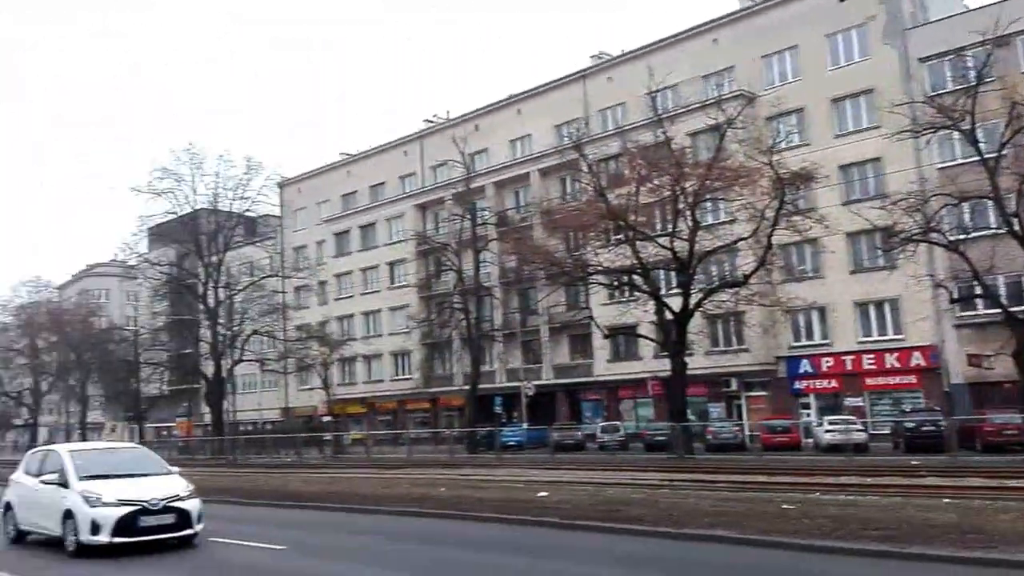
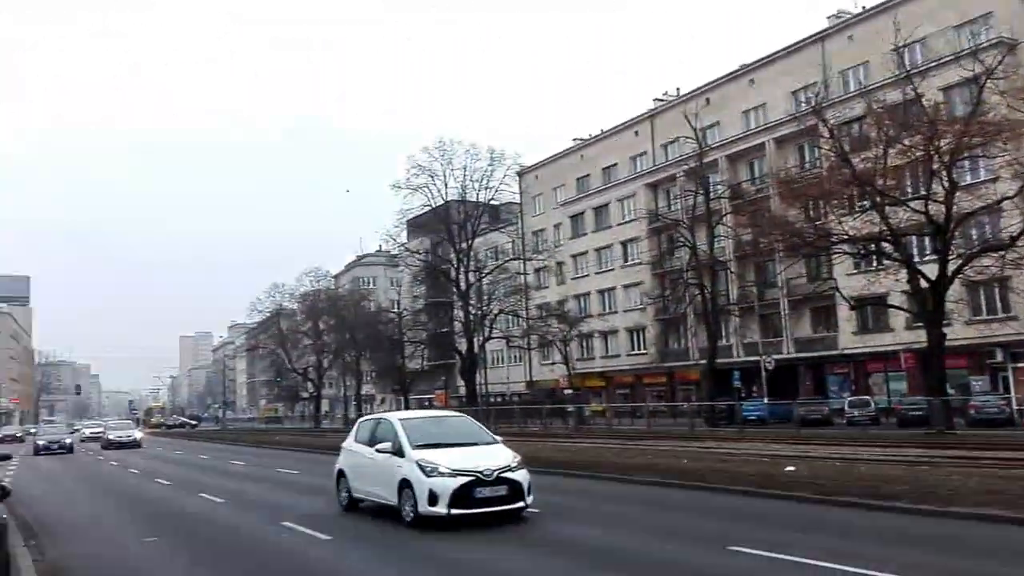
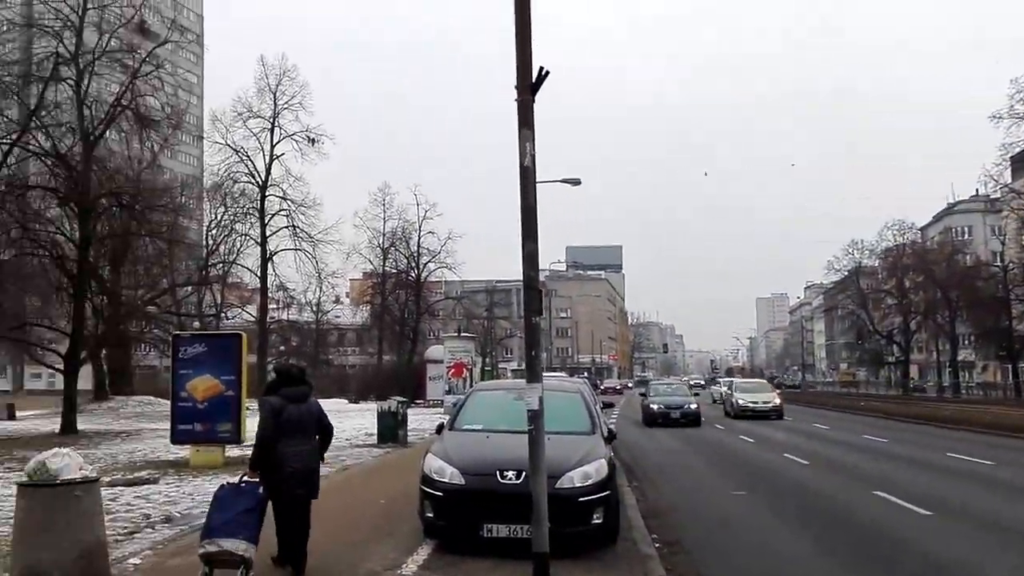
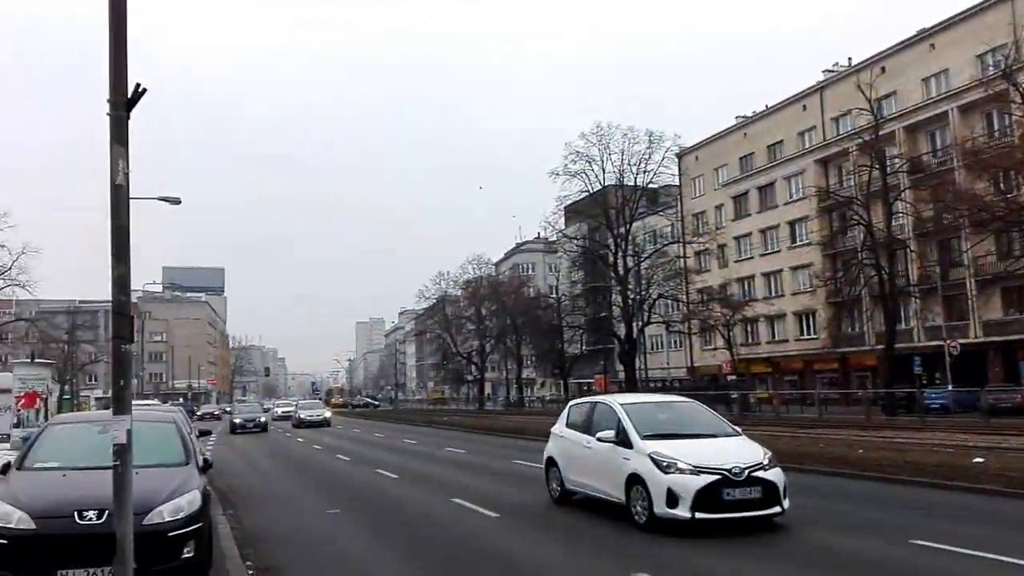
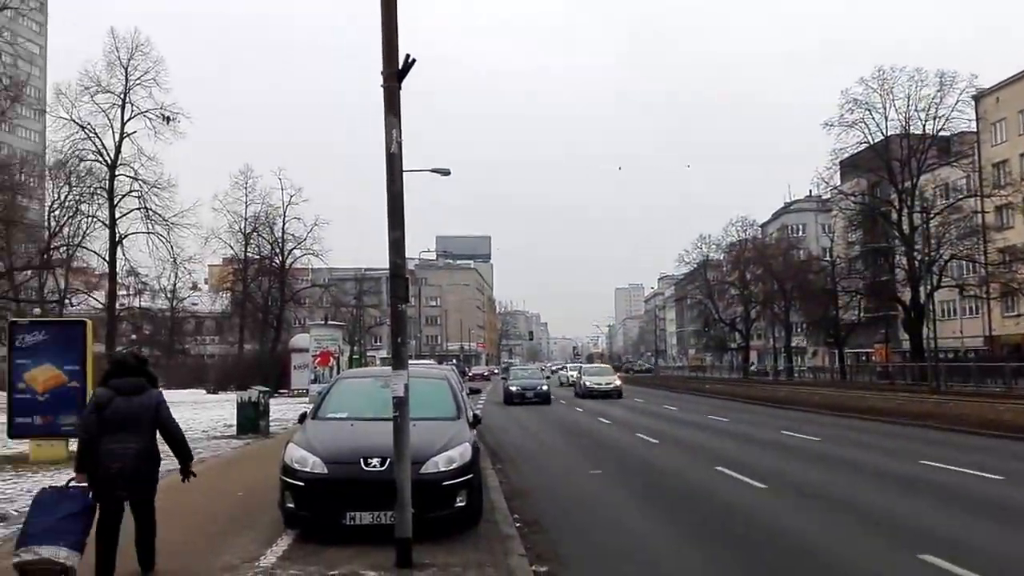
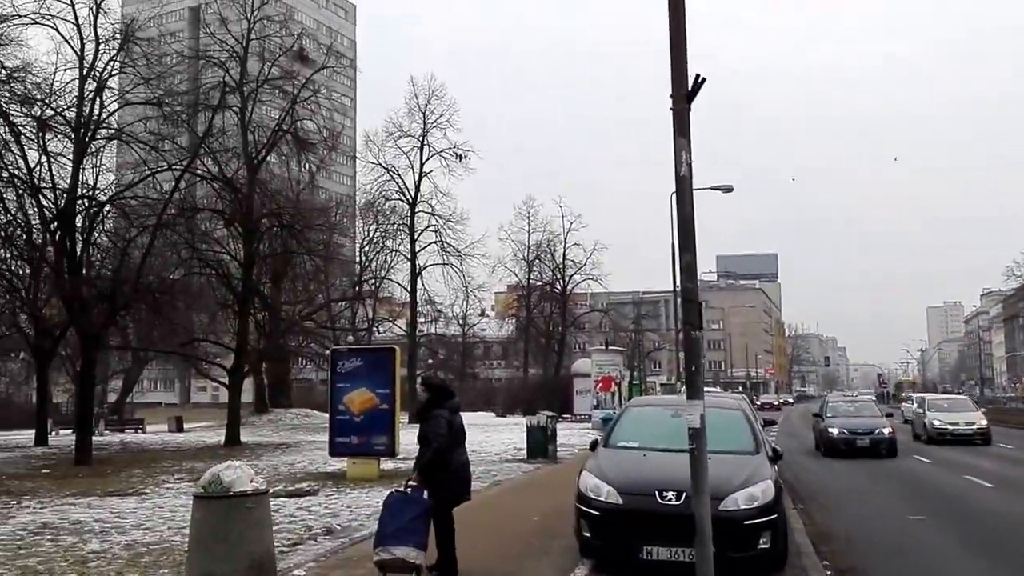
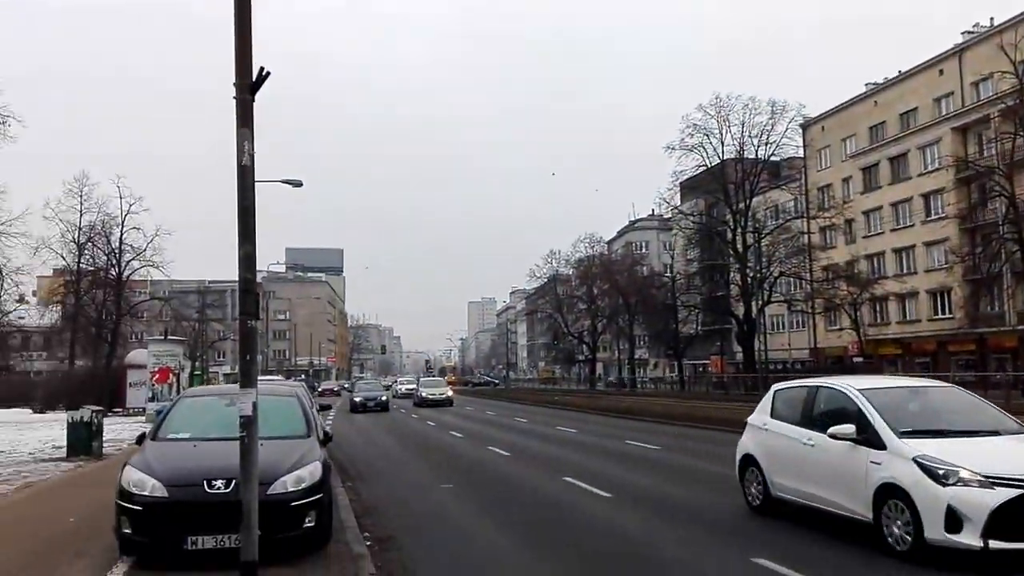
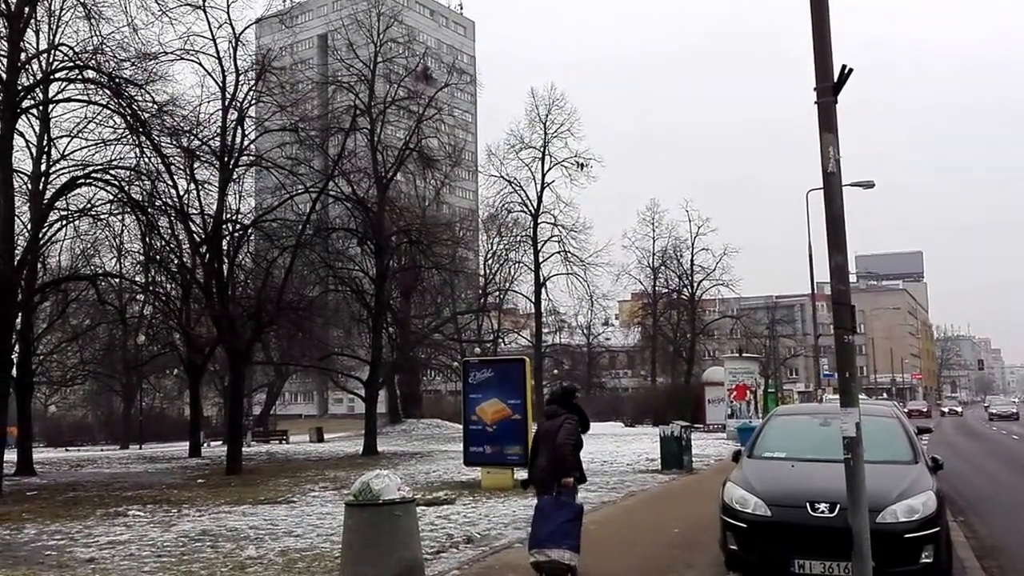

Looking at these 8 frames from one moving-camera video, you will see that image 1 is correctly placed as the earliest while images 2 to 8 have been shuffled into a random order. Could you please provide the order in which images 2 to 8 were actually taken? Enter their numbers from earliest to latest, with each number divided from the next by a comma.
2, 4, 7, 5, 3, 6, 8
